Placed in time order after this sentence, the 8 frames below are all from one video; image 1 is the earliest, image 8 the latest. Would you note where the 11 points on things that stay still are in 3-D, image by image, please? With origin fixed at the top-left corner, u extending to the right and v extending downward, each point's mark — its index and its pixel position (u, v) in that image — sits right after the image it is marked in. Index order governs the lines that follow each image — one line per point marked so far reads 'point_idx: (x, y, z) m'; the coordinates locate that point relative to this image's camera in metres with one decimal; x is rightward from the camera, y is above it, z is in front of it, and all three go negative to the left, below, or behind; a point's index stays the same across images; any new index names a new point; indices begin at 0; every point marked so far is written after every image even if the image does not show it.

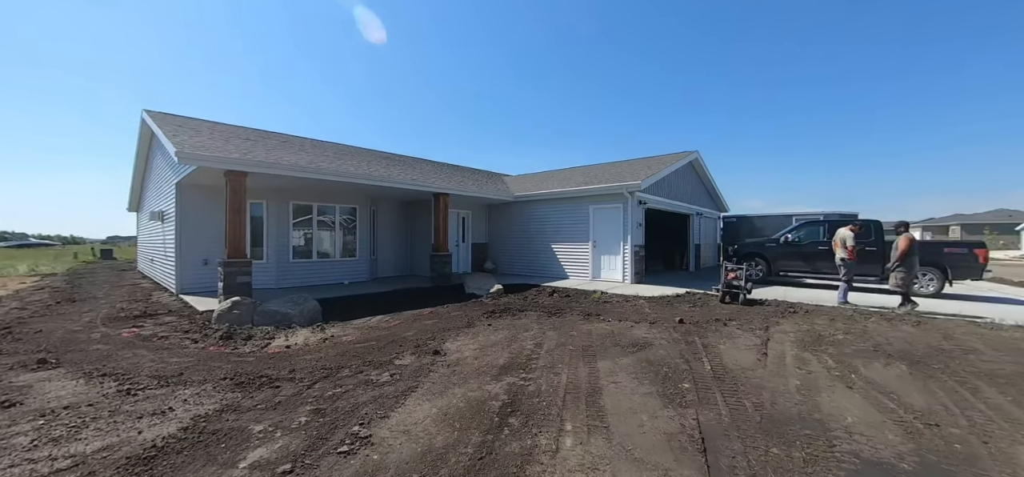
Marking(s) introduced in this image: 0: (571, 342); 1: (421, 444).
0: (+0.7, -1.3, +5.2) m
1: (-0.7, -1.5, +3.0) m
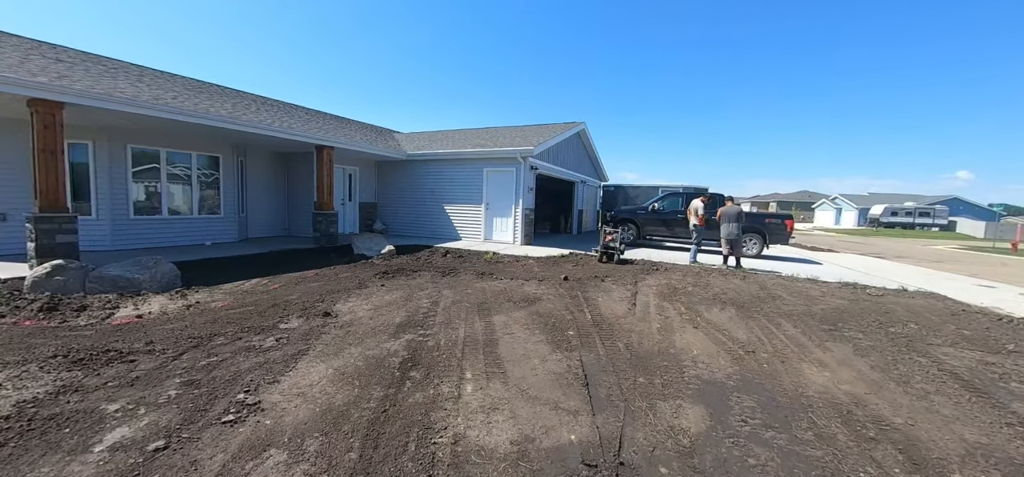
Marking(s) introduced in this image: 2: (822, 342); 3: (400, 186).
0: (-0.6, -0.8, +5.4) m
1: (-1.4, -1.2, +2.9) m
2: (+3.4, -1.1, +4.3) m
3: (-3.3, +1.5, +11.7) m
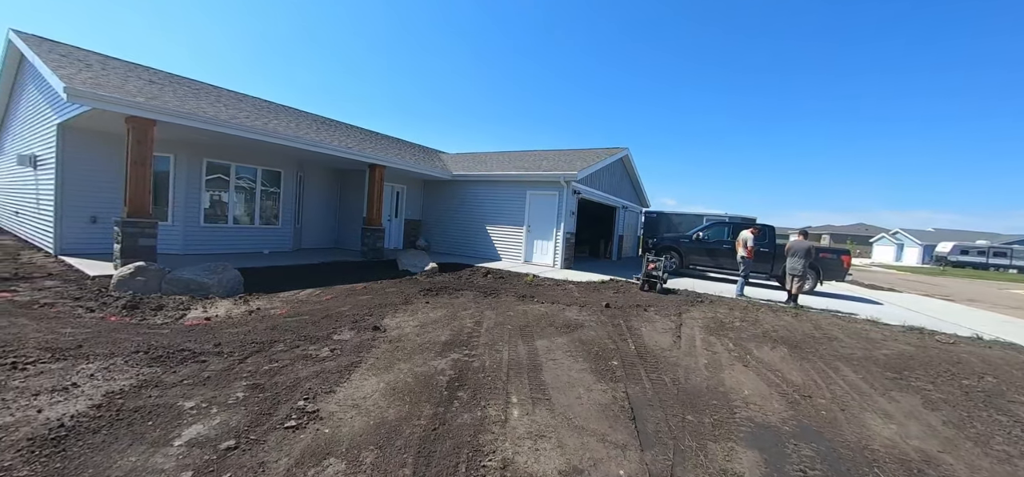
0: (-0.1, -1.1, +5.4) m
1: (-1.1, -1.4, +3.0) m
2: (+3.8, -1.5, +4.1) m
3: (-2.1, +1.0, +12.0) m
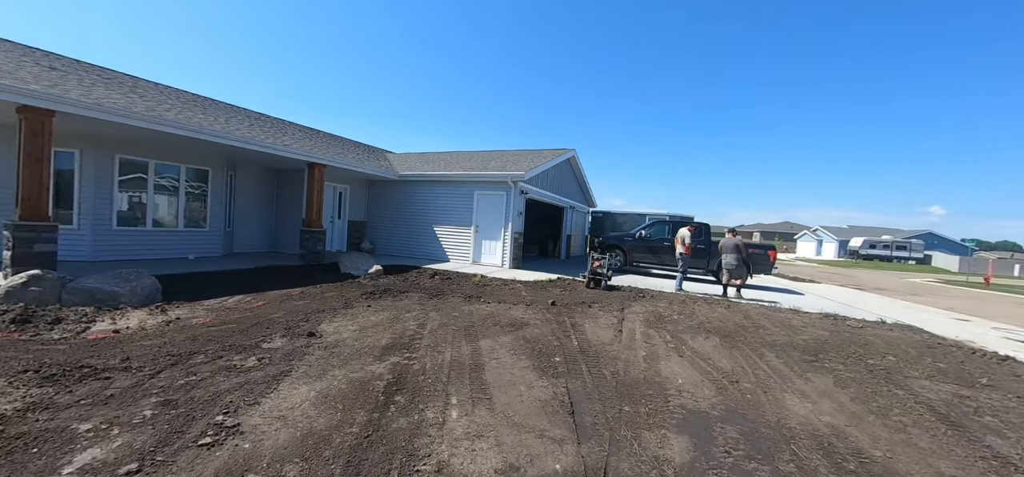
0: (-0.8, -1.1, +5.3) m
1: (-1.5, -1.3, +2.8) m
2: (+3.2, -1.5, +4.4) m
3: (-3.6, +0.9, +11.7) m
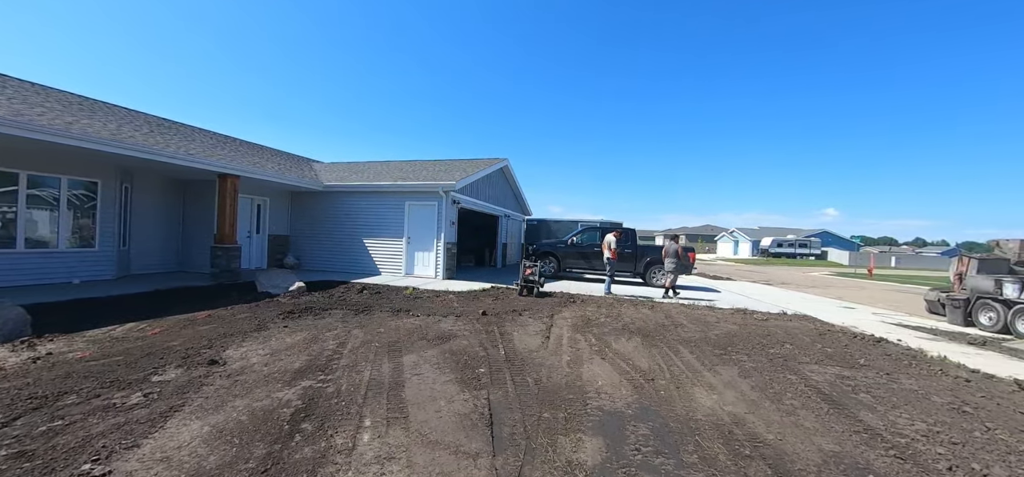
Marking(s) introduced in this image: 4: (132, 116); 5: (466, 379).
0: (-1.7, -1.3, +5.1) m
1: (-2.1, -1.5, +2.5) m
2: (+2.4, -1.5, +4.7) m
3: (-5.4, +0.6, +11.0) m
4: (-9.6, +3.1, +10.0) m
5: (-0.5, -1.4, +3.9) m
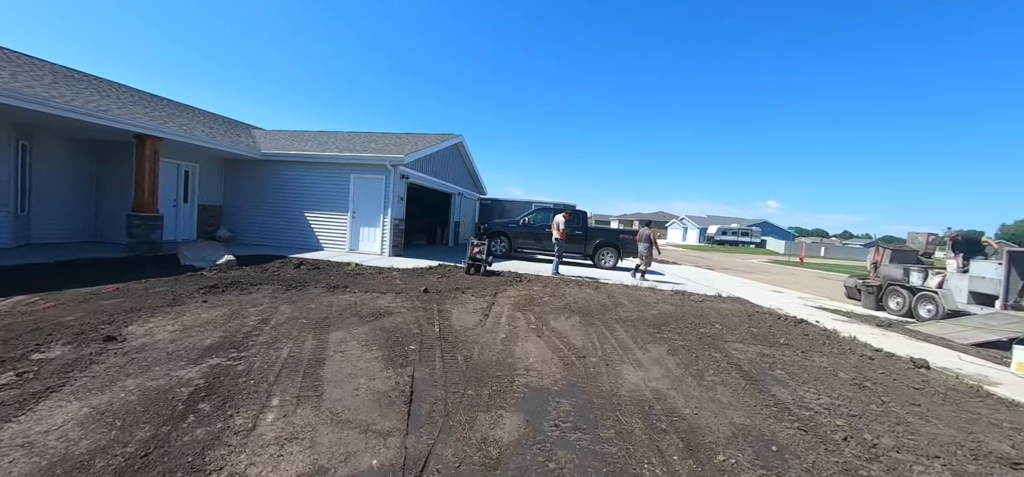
0: (-2.5, -0.9, +4.8) m
1: (-2.6, -1.2, +2.2) m
2: (+1.6, -1.3, +4.9) m
3: (-6.7, +1.3, +10.3) m
4: (-10.7, +3.9, +8.8) m
5: (-1.1, -1.1, +3.8) m
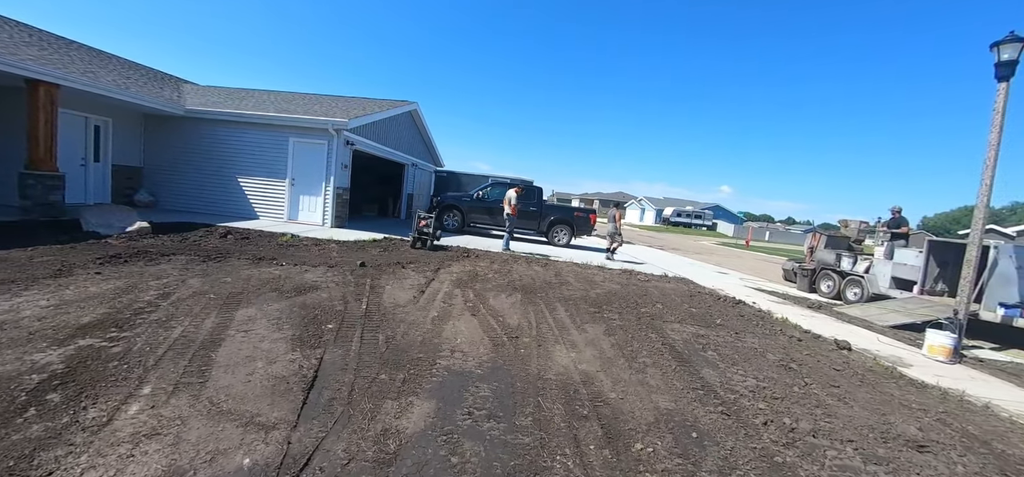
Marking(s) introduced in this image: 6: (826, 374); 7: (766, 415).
0: (-3.2, -0.6, +4.4) m
1: (-3.1, -1.0, +1.8) m
2: (+0.8, -1.0, +4.8) m
3: (-7.8, +2.1, +9.3) m
4: (-11.6, +4.7, +7.3) m
5: (-1.8, -0.8, +3.4) m
6: (+3.4, -1.5, +4.3) m
7: (+2.0, -1.4, +3.1) m
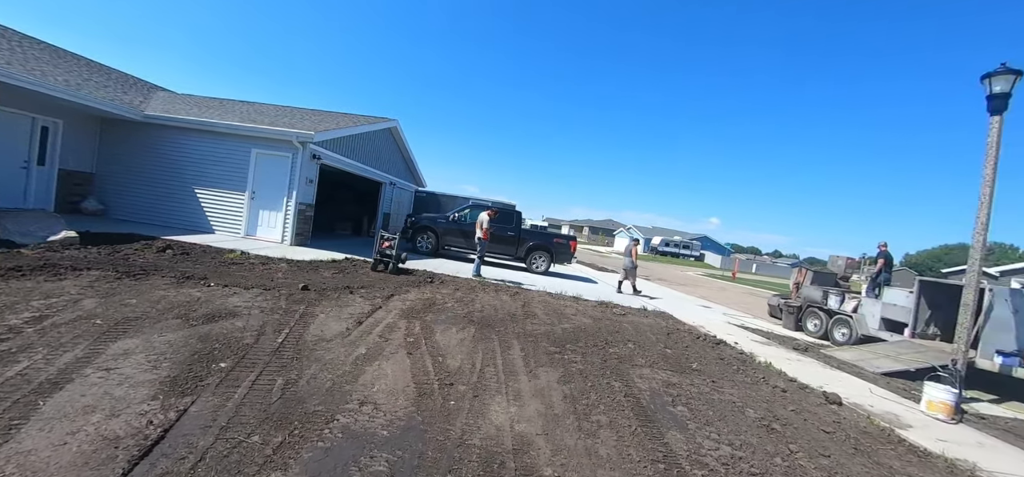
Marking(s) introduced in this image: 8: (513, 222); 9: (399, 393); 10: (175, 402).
0: (-3.8, -0.7, +3.7) m
1: (-3.7, -1.0, +1.2) m
2: (+0.3, -1.4, +4.2) m
3: (-8.3, +1.8, +8.8) m
4: (-11.9, +4.7, +6.9) m
5: (-2.3, -1.0, +2.8) m
6: (+2.8, -1.9, +3.7) m
7: (+1.4, -1.7, +2.5) m
8: (+0.2, +0.4, +10.2) m
9: (-0.9, -1.2, +3.2) m
10: (-2.1, -1.0, +2.6) m
